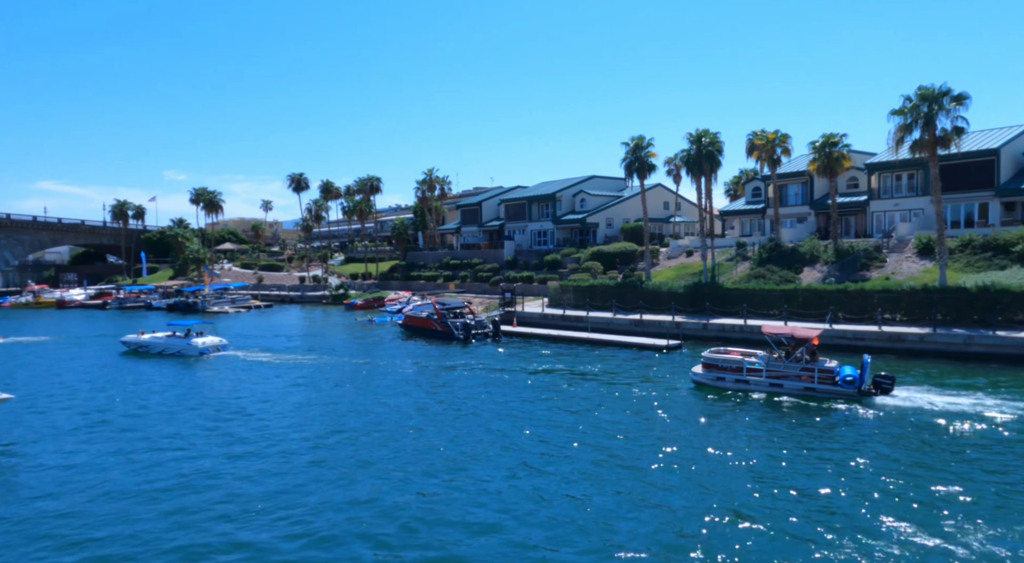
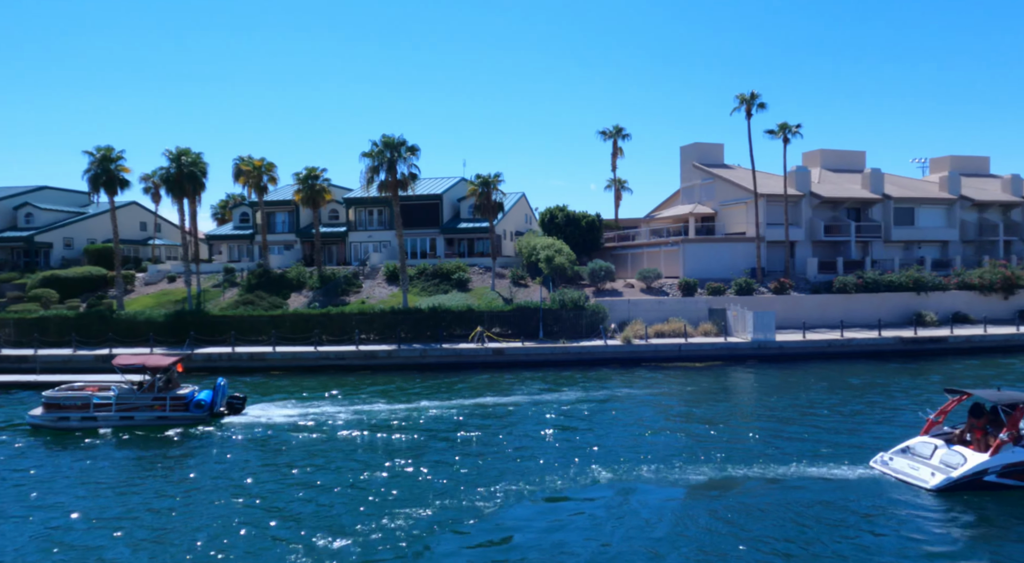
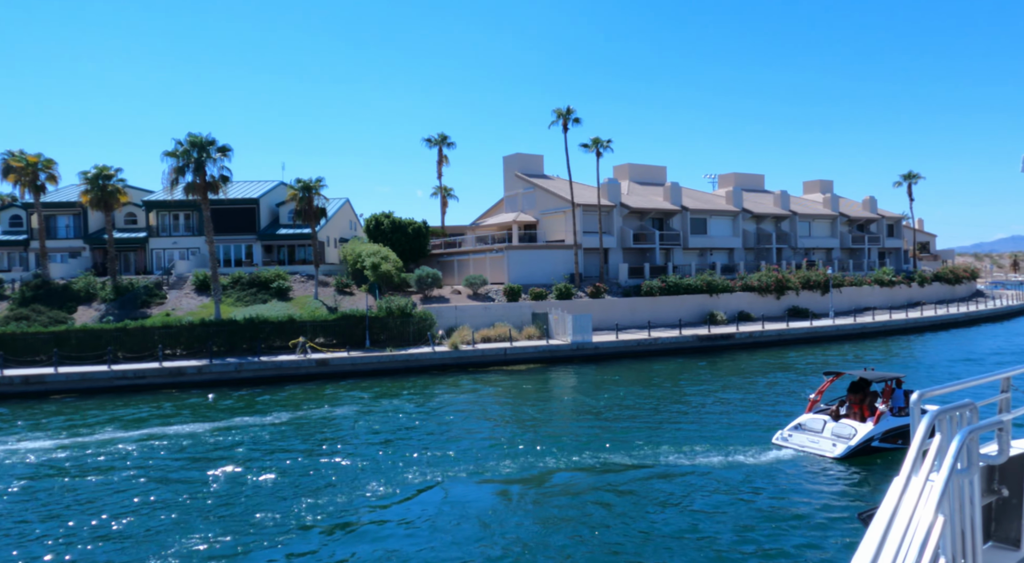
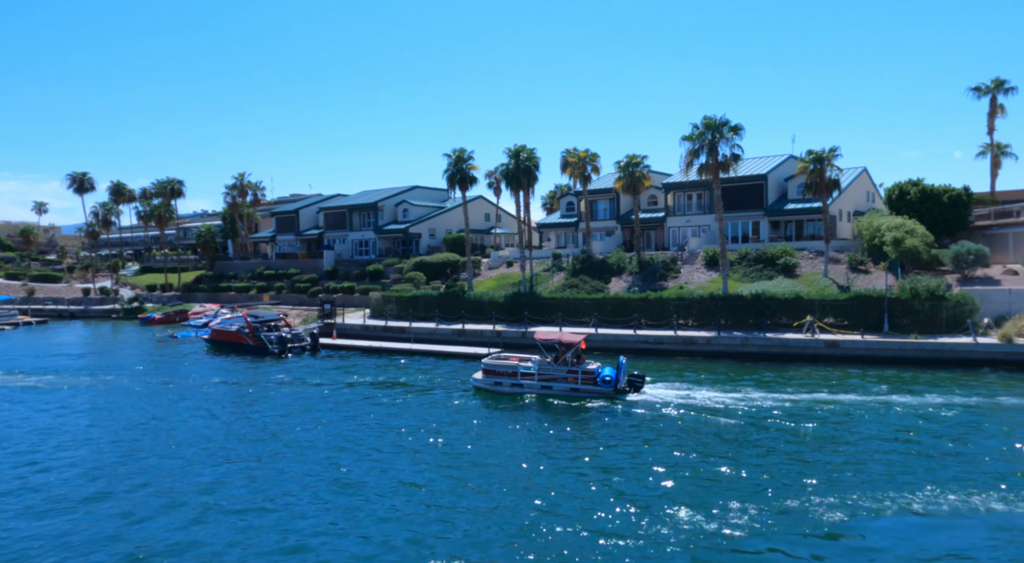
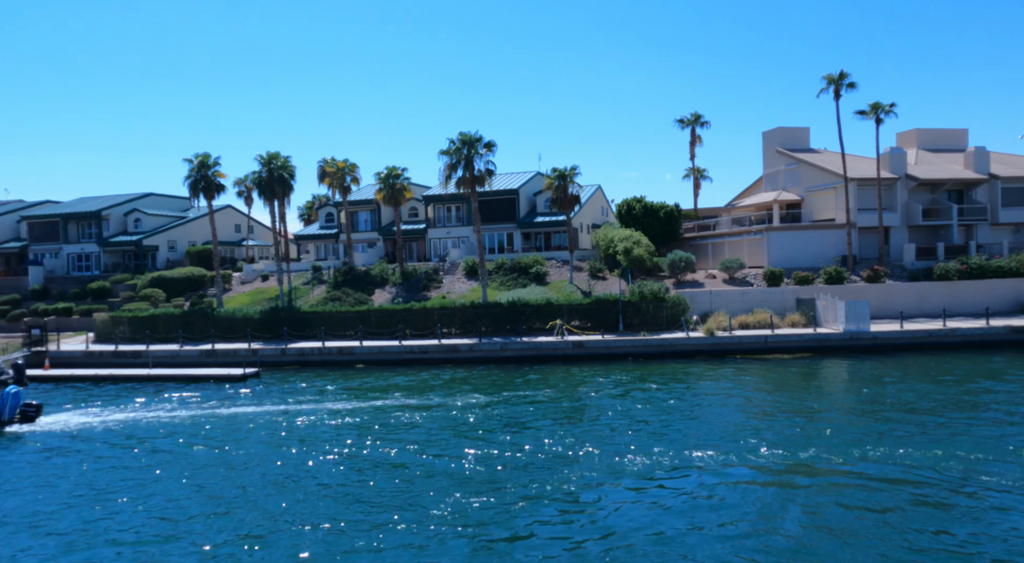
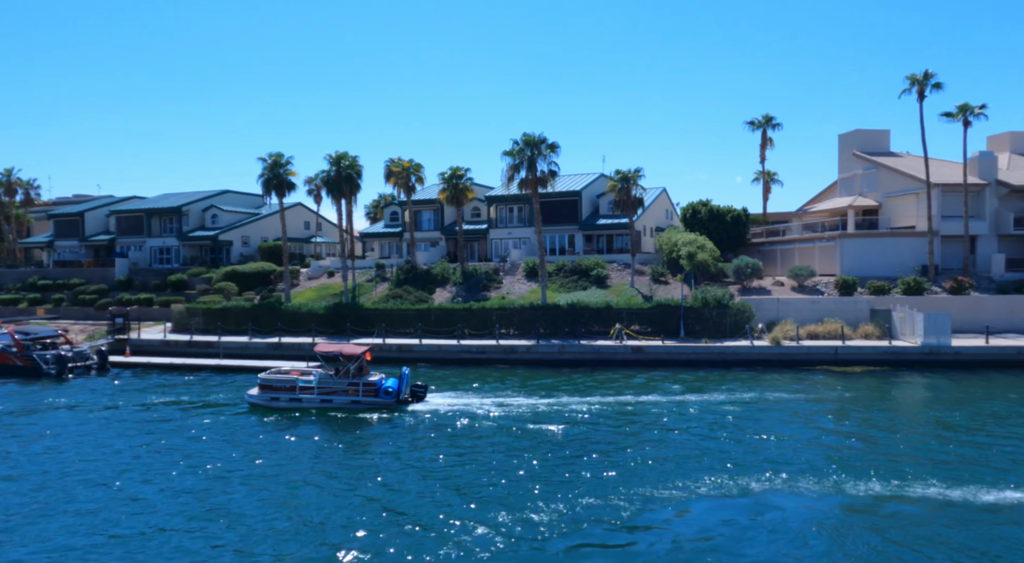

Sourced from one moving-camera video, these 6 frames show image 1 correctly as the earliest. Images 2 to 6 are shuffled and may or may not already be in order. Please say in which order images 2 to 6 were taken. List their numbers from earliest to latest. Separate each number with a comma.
4, 6, 2, 3, 5
